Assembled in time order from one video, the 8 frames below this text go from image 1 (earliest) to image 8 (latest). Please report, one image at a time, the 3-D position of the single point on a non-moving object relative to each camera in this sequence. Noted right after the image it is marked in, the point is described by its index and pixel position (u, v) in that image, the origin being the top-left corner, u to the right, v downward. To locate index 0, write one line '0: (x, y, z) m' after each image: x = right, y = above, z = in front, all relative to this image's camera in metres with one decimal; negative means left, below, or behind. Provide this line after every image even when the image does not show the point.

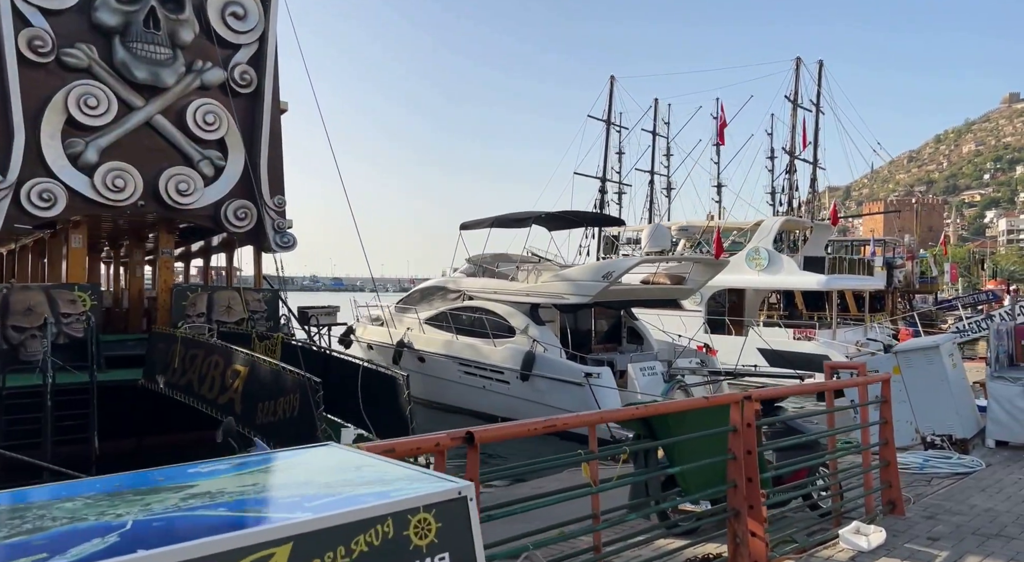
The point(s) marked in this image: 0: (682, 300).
0: (+3.3, -0.4, +14.5) m
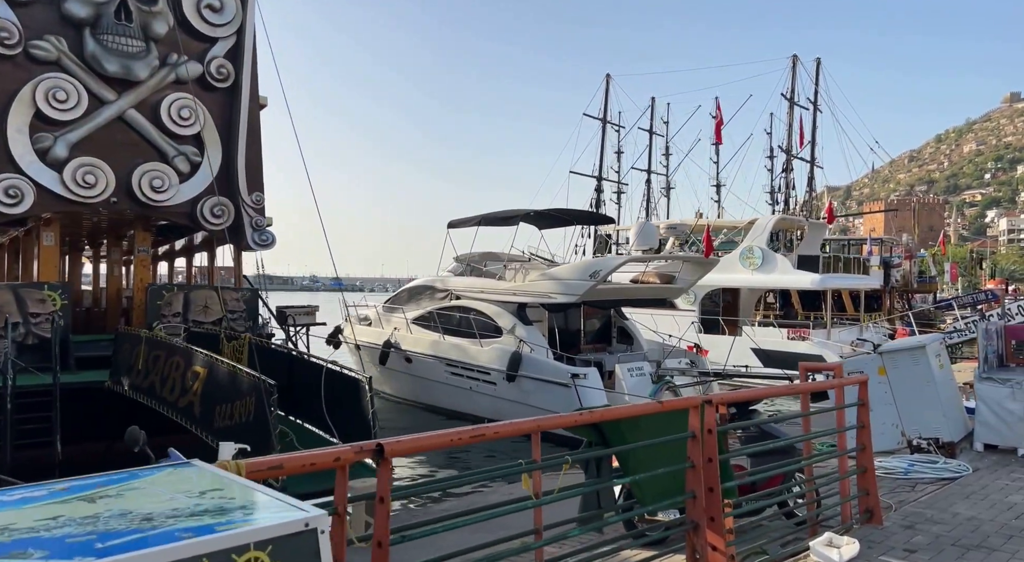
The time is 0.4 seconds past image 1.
0: (+3.1, -0.3, +14.3) m
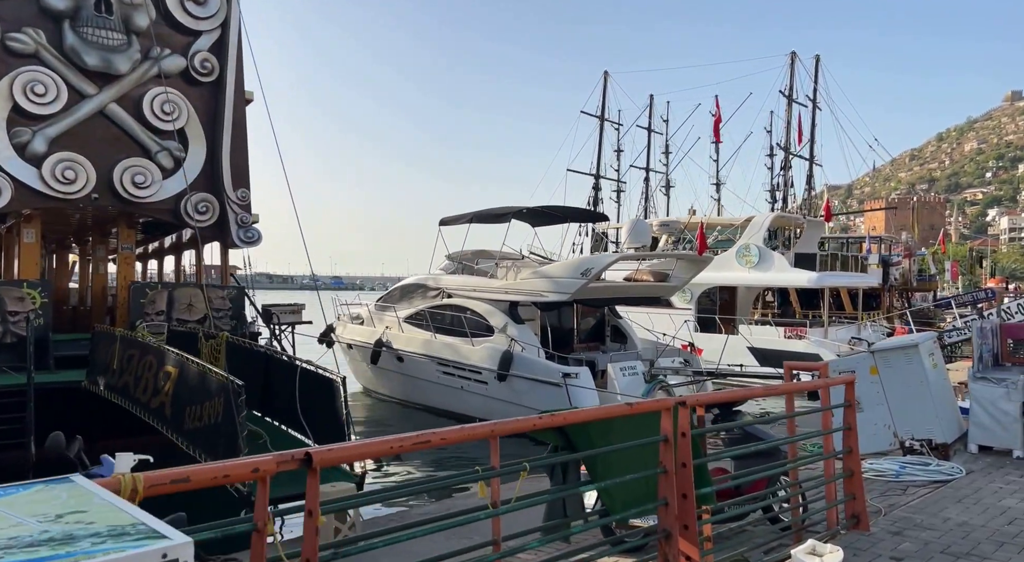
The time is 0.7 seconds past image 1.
0: (+2.9, -0.3, +14.1) m
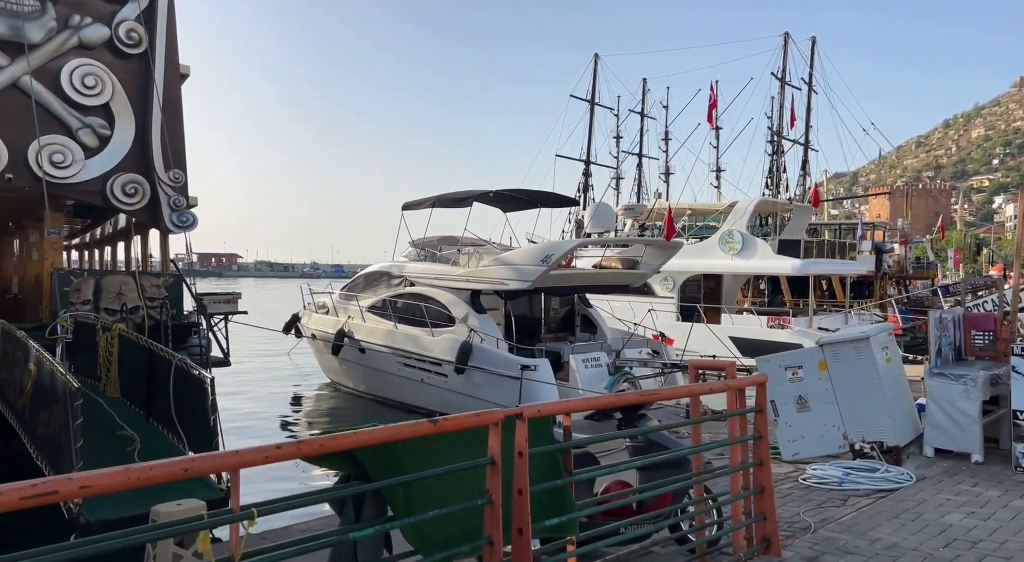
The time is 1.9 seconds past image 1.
0: (+2.2, -0.1, +13.5) m
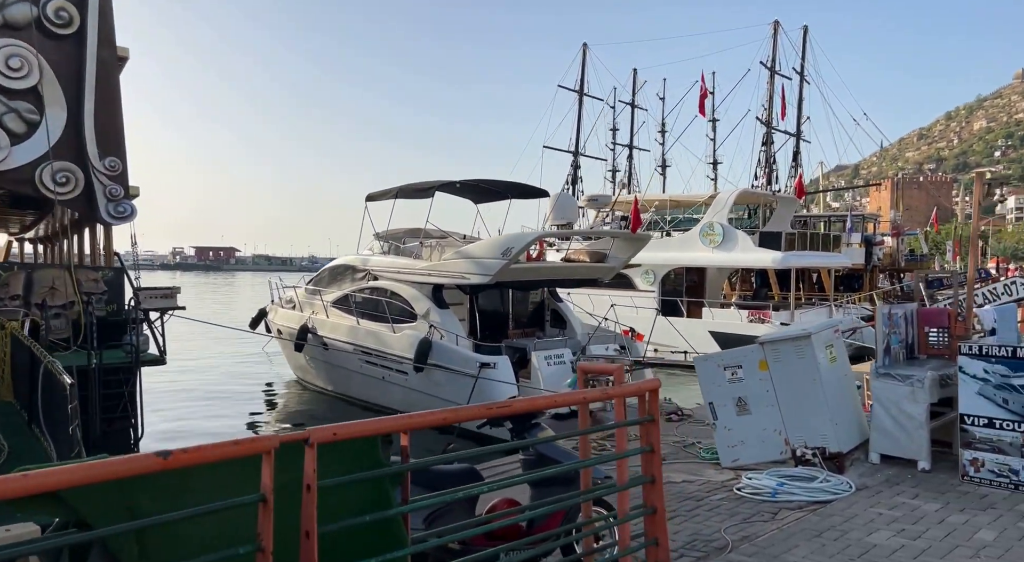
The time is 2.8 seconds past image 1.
0: (+1.6, 0.0, +13.1) m
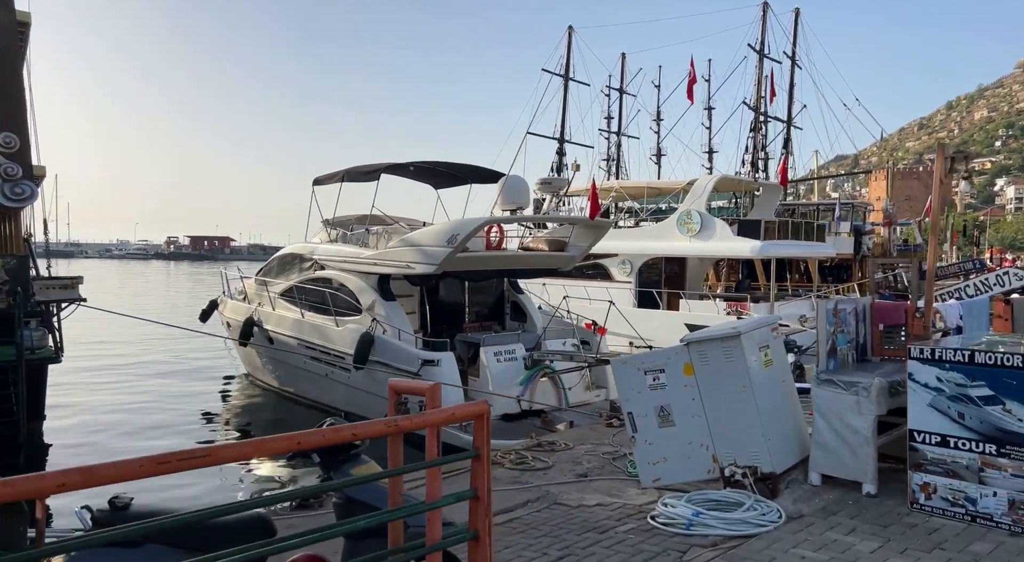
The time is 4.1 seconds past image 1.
0: (+0.8, +0.2, +12.3) m
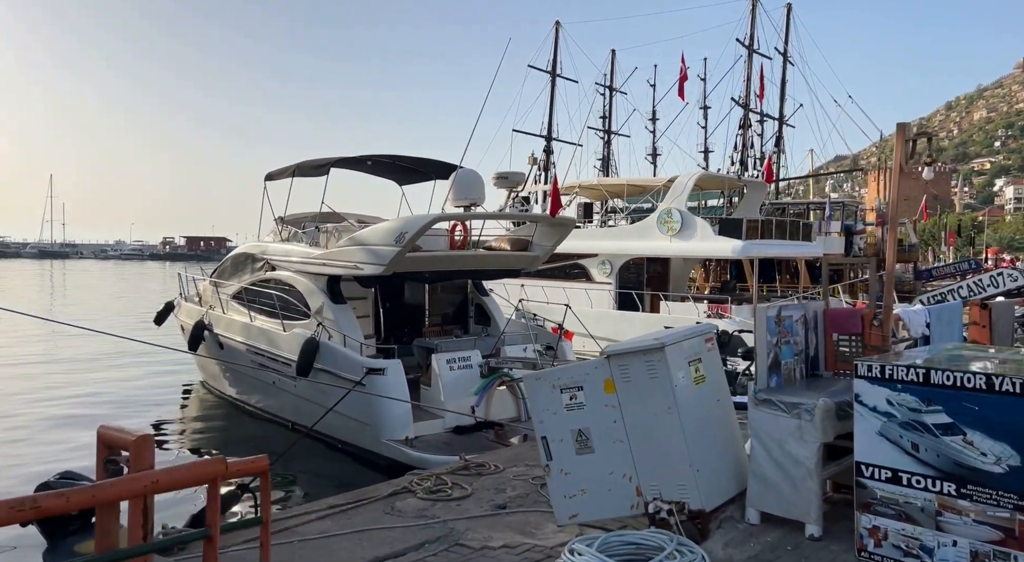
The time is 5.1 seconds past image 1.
0: (+0.2, +0.2, +11.6) m
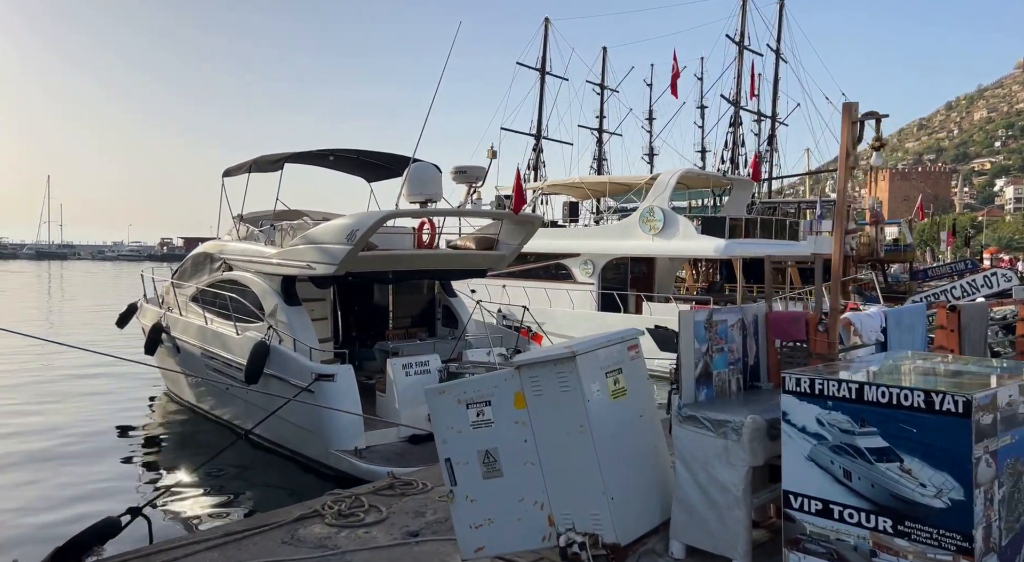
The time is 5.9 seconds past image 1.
0: (-0.3, +0.2, +11.1) m
